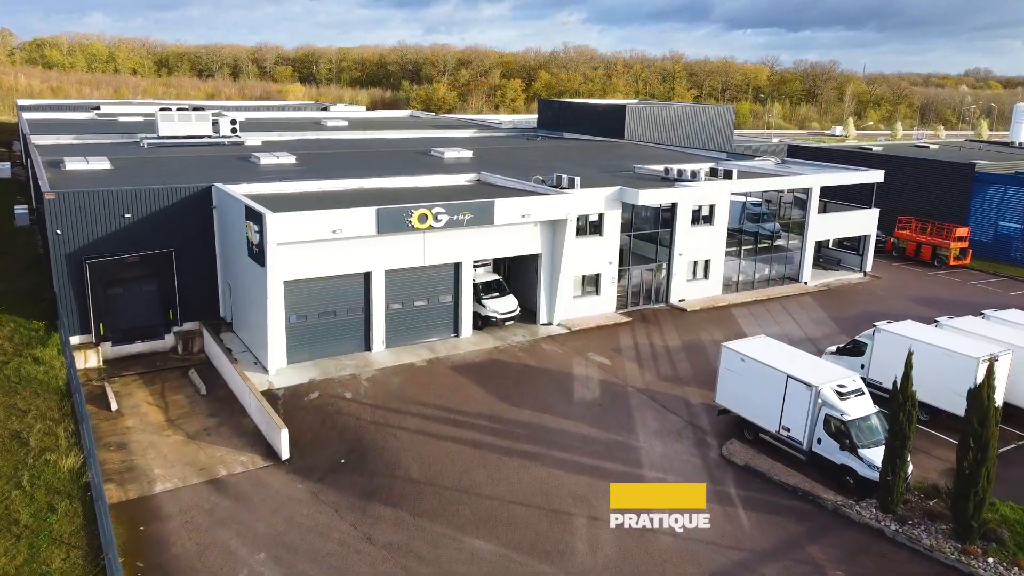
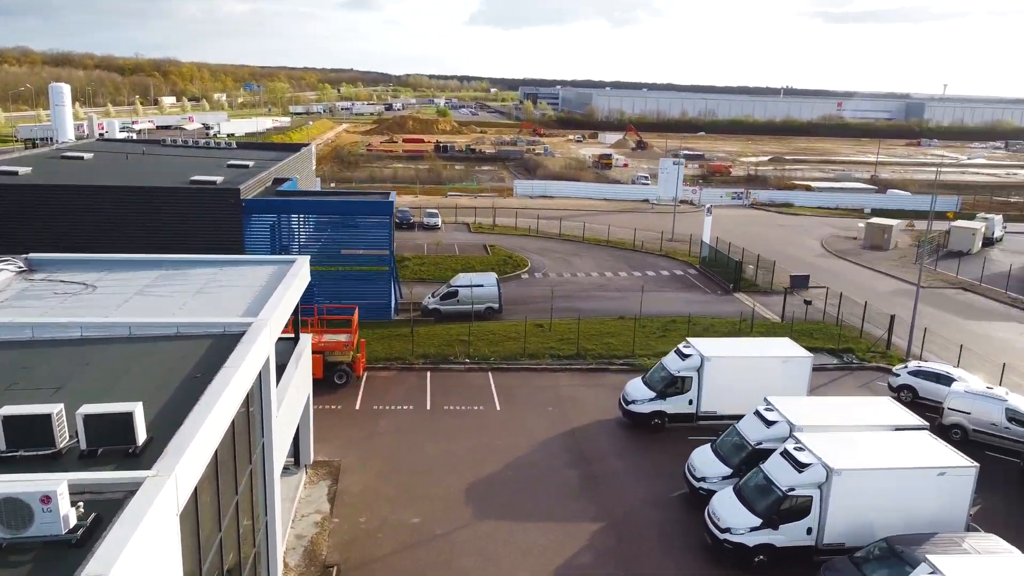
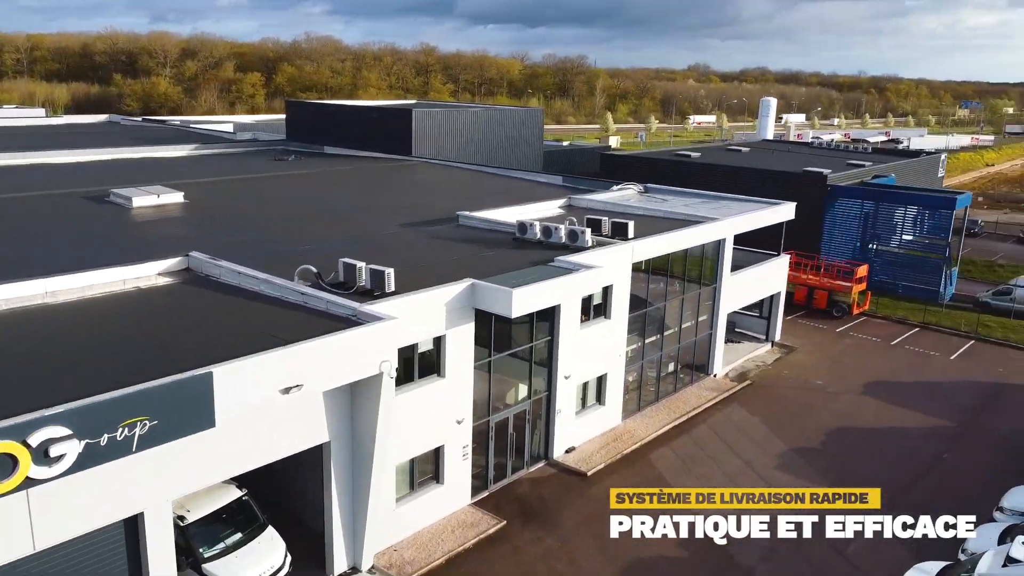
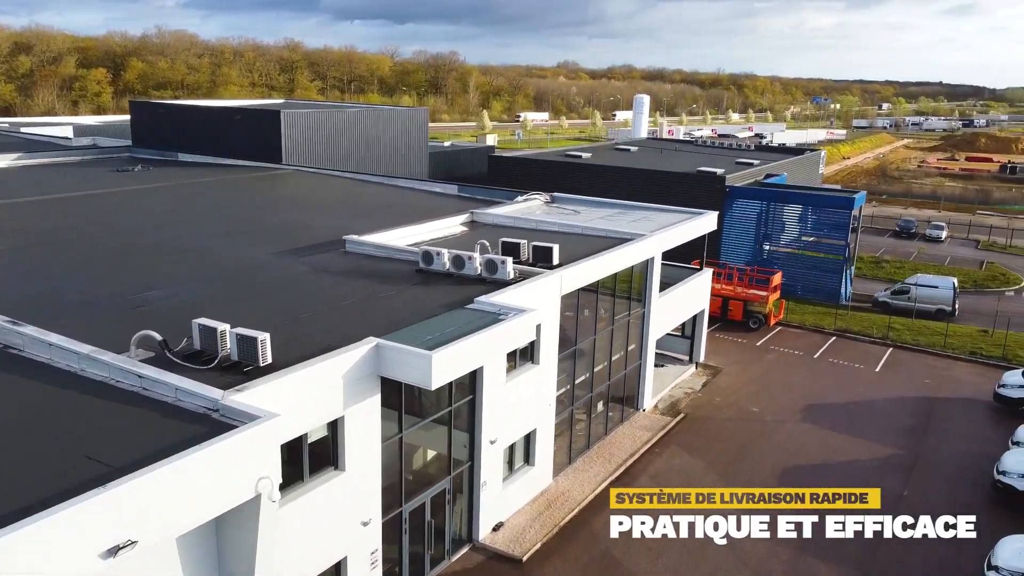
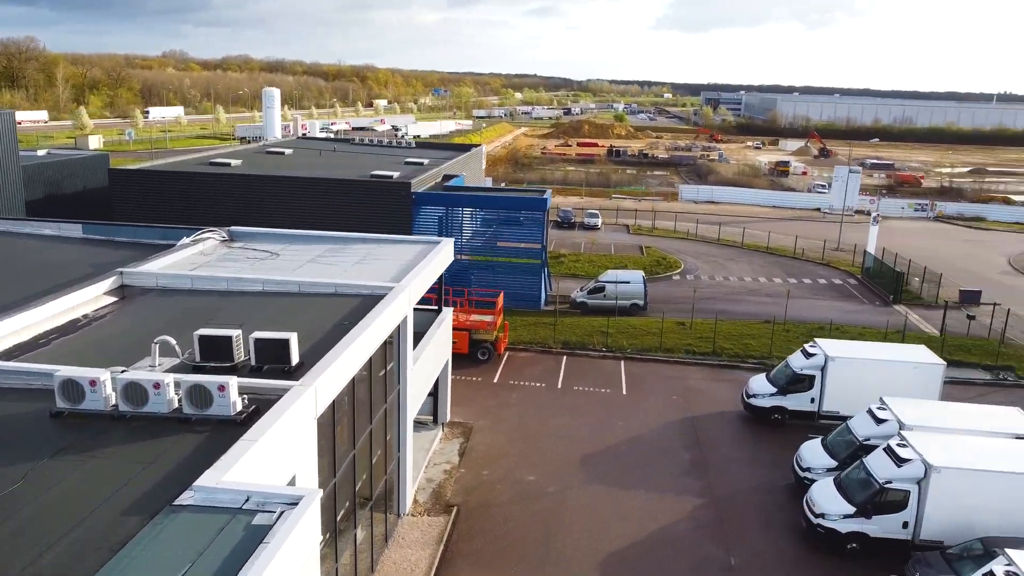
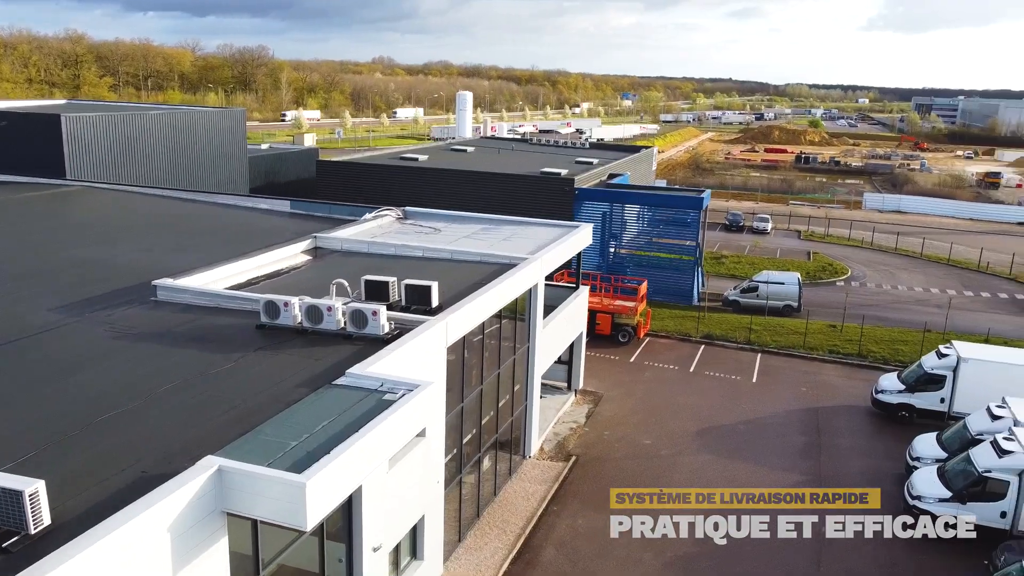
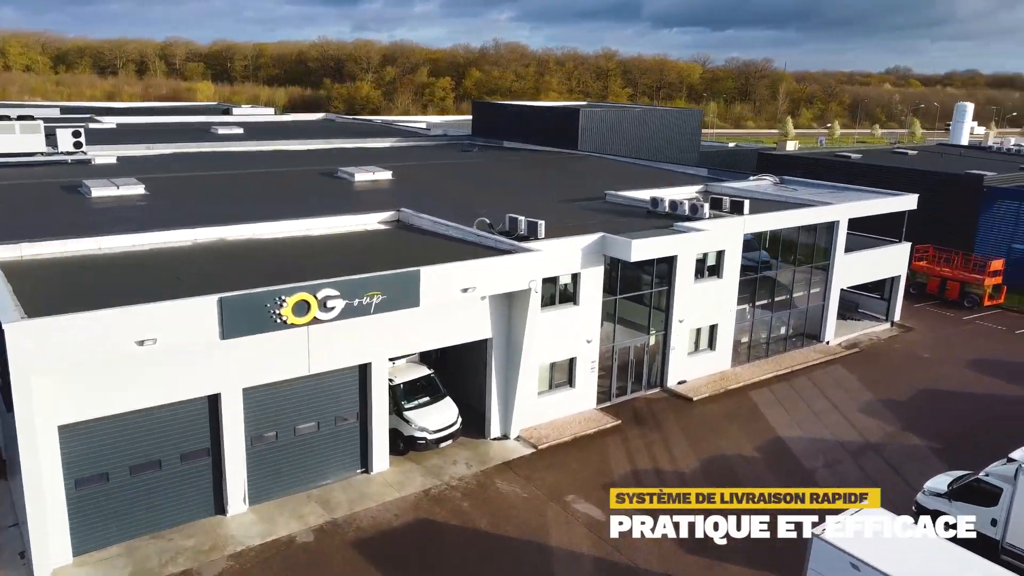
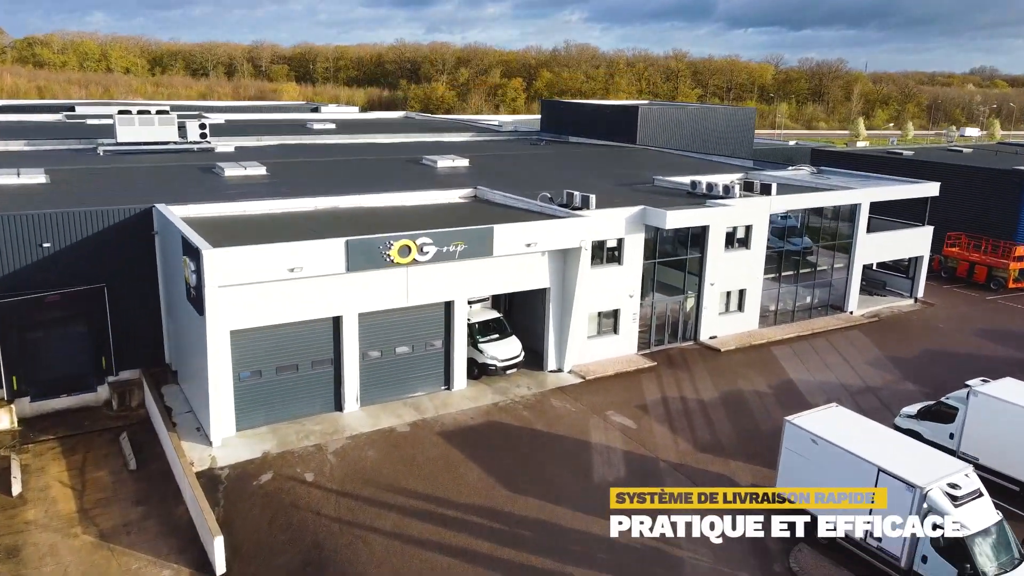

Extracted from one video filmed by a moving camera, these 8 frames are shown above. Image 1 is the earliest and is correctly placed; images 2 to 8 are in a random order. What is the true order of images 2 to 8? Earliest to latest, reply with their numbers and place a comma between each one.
8, 7, 3, 4, 6, 5, 2
